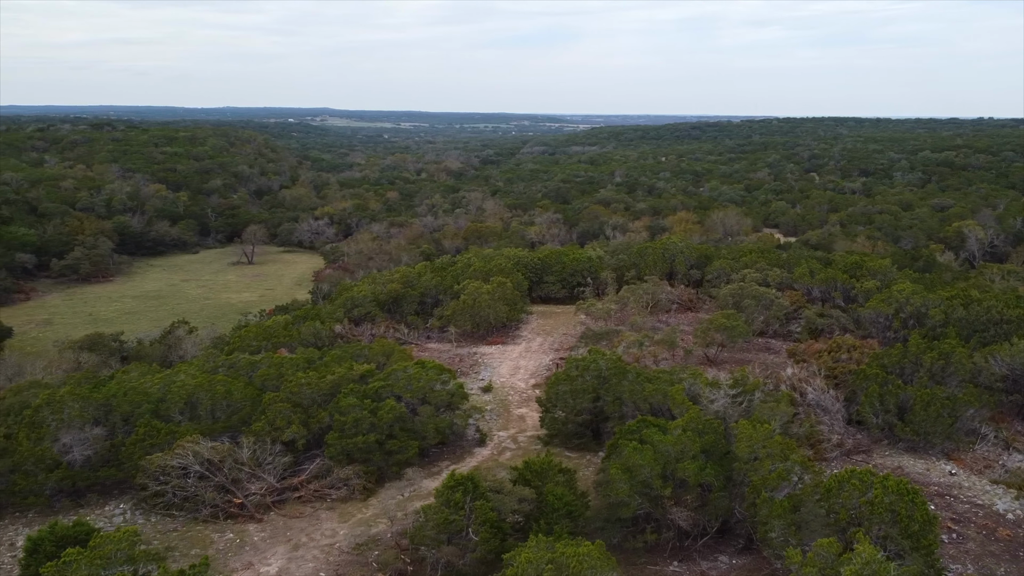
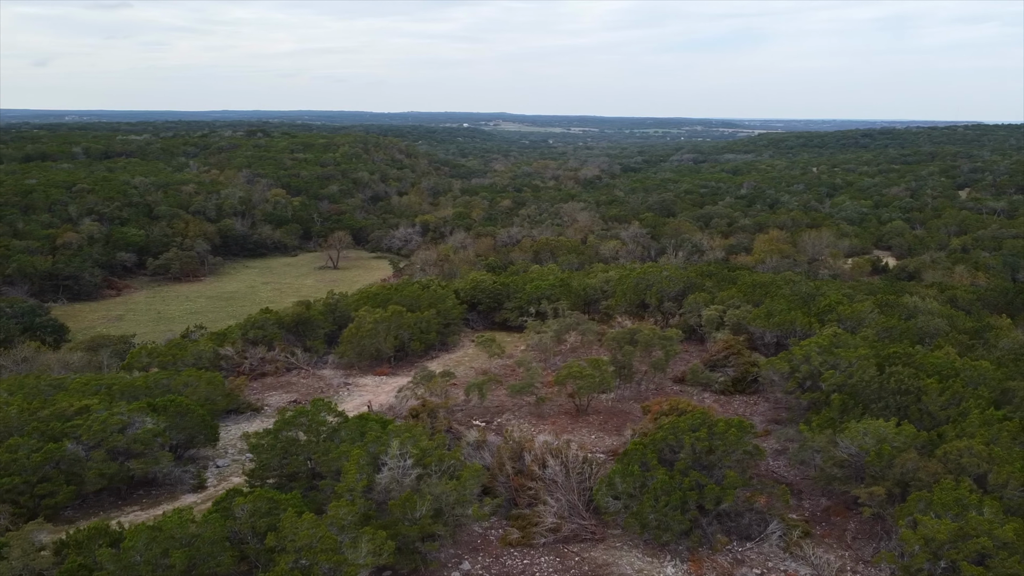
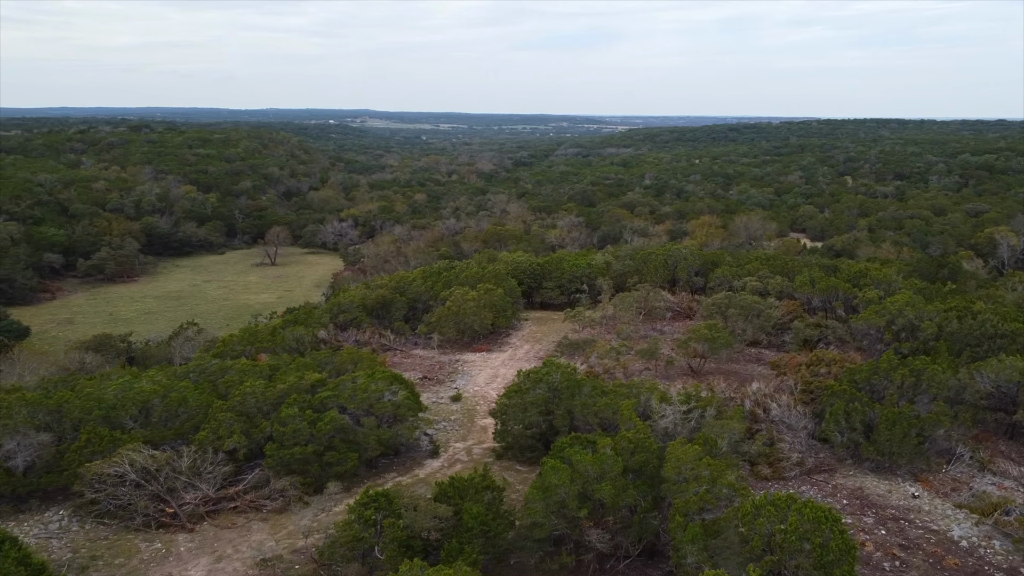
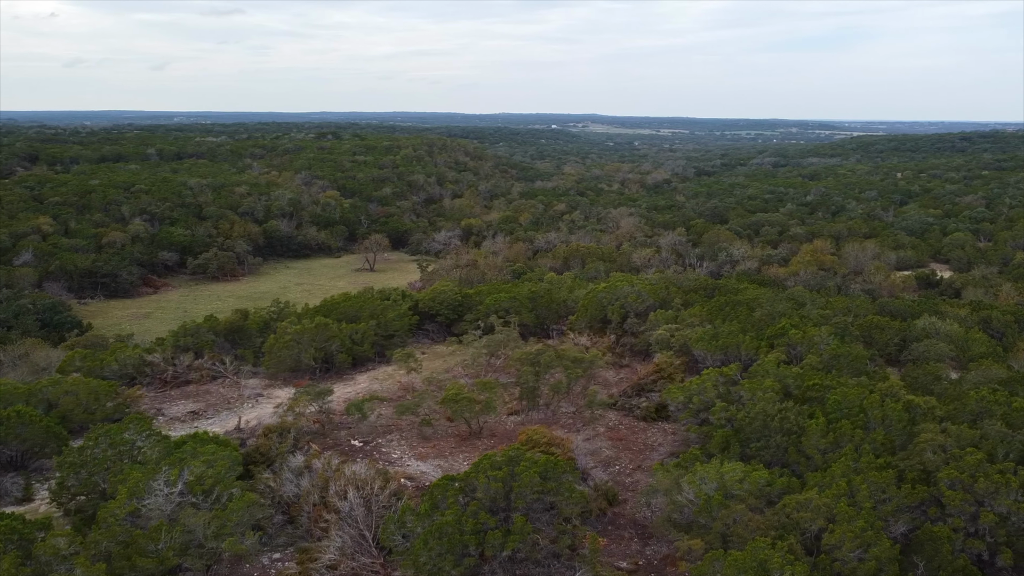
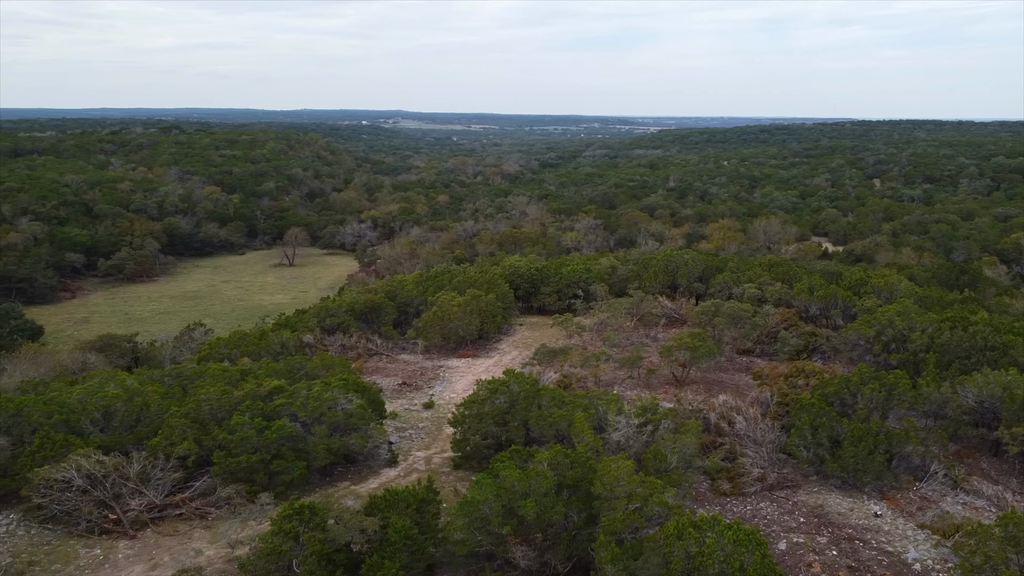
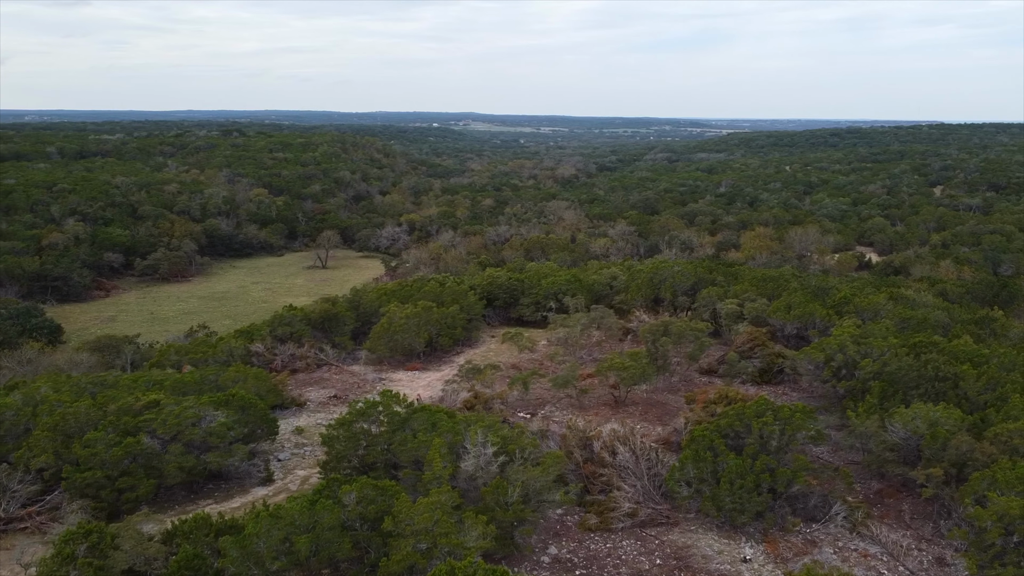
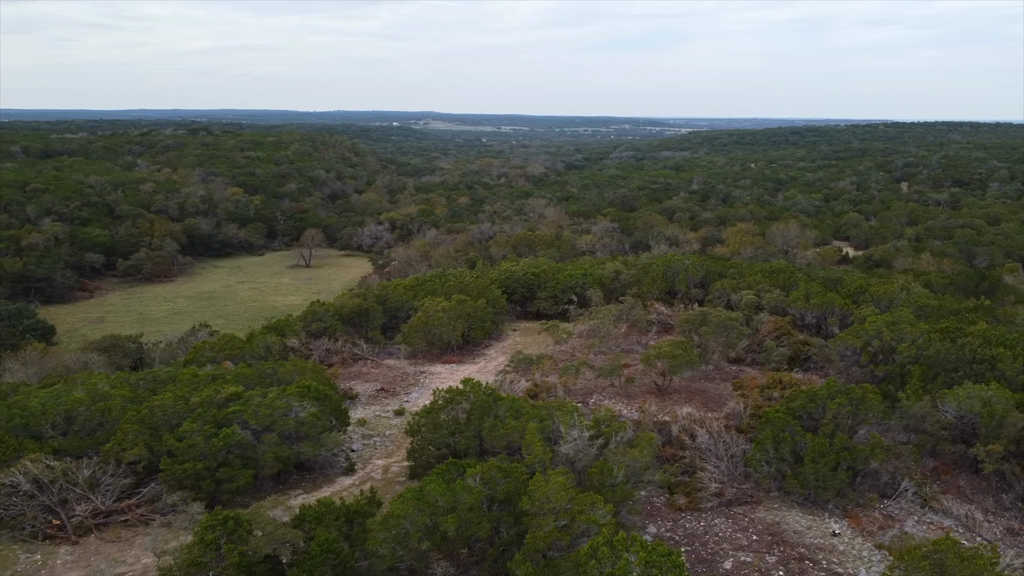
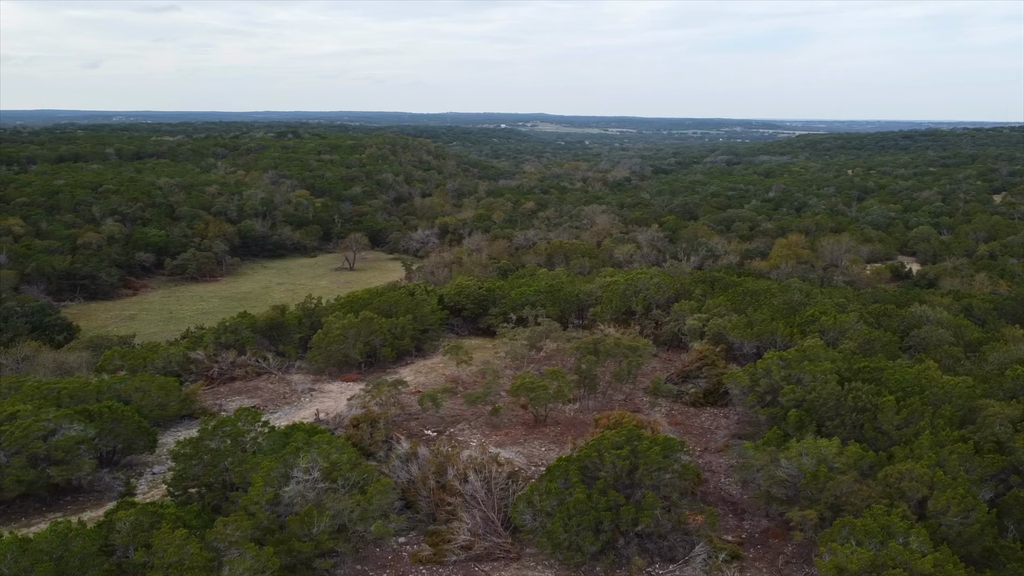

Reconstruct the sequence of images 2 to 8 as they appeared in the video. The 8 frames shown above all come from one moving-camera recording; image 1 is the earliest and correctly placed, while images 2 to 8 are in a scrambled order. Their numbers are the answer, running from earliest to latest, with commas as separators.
3, 5, 7, 6, 2, 8, 4
